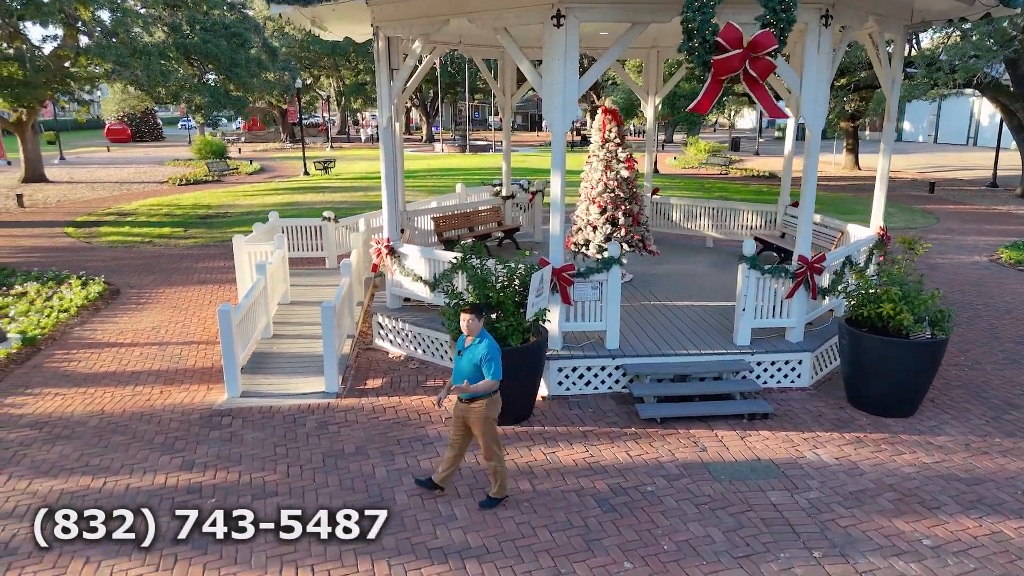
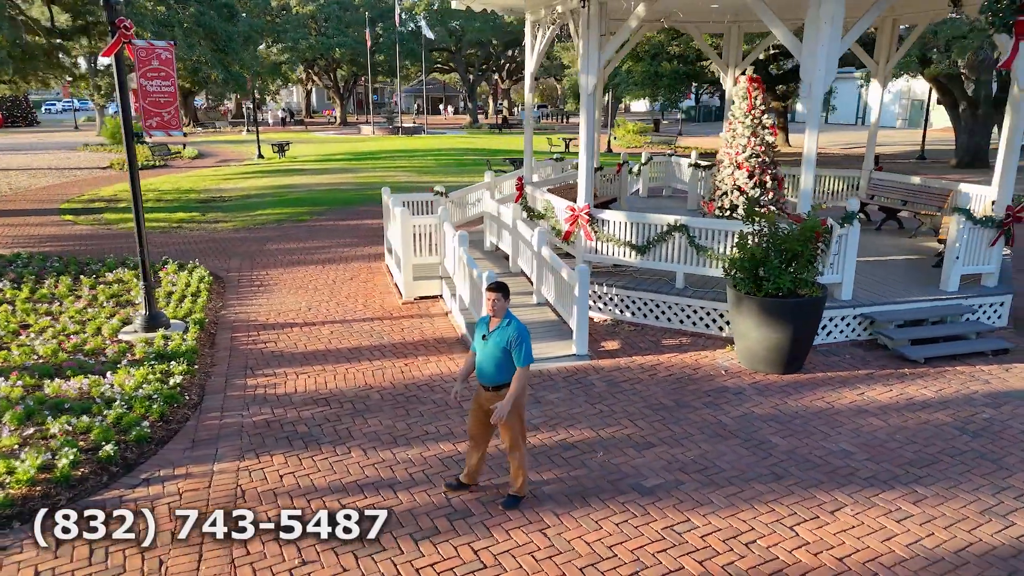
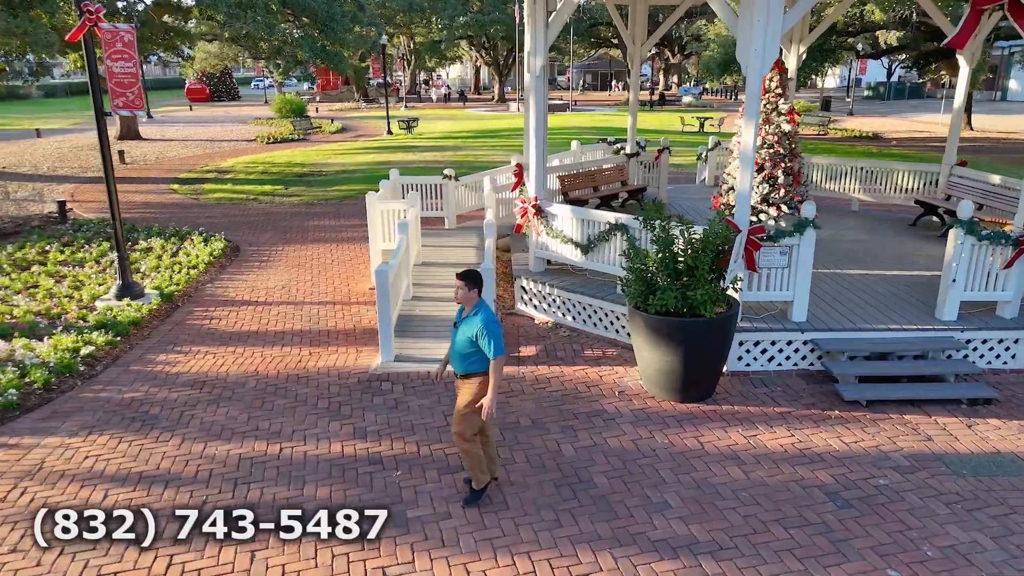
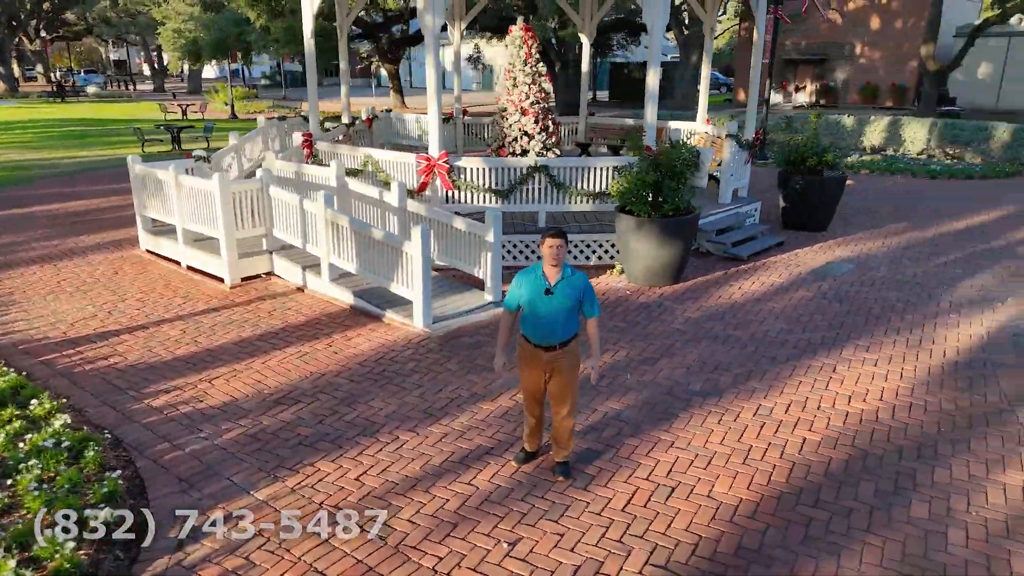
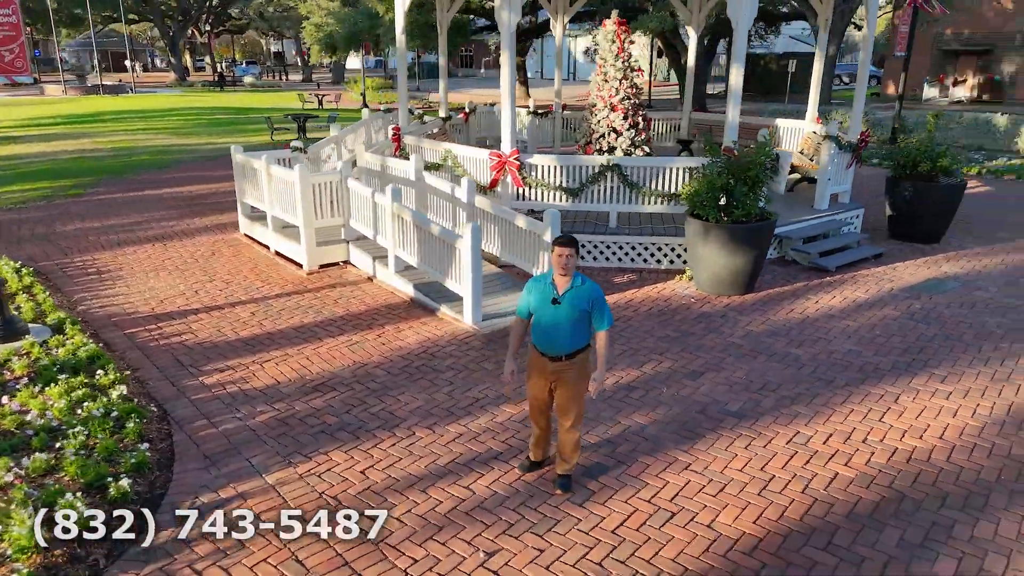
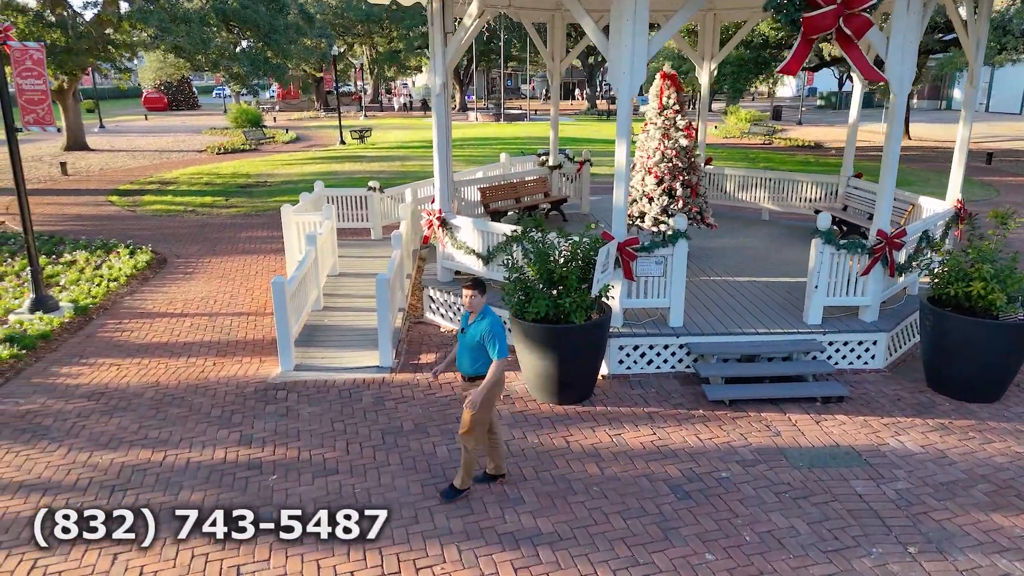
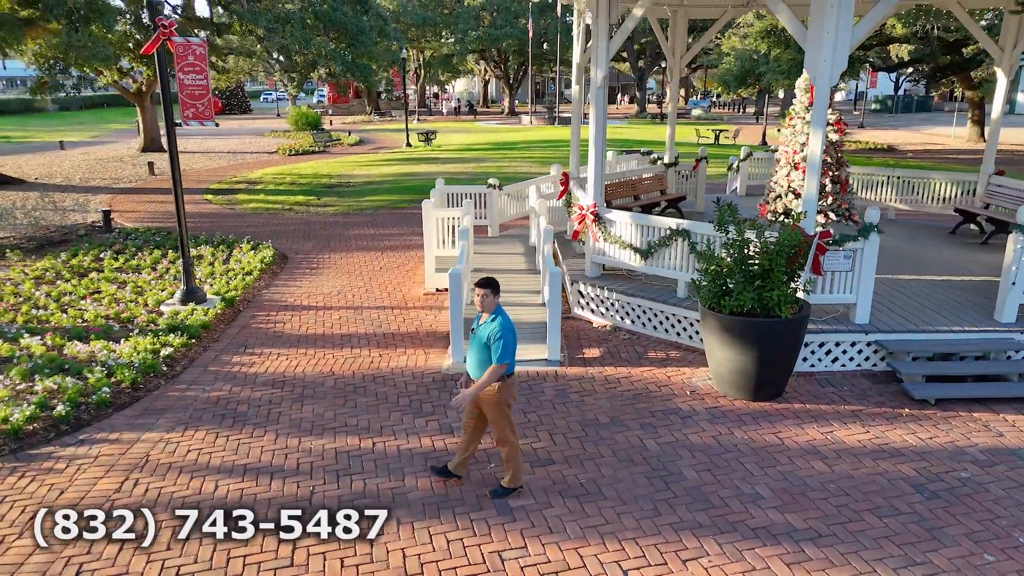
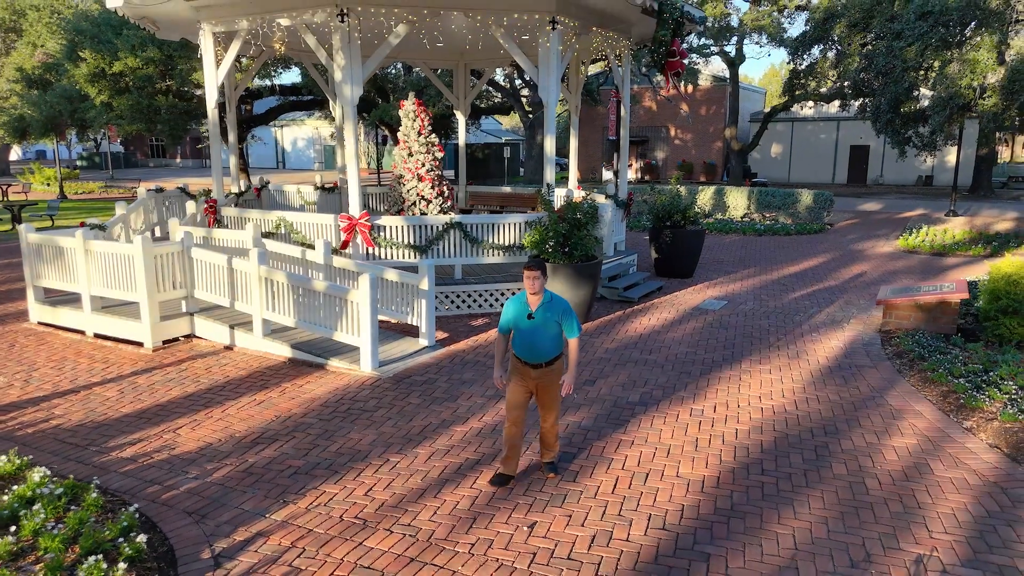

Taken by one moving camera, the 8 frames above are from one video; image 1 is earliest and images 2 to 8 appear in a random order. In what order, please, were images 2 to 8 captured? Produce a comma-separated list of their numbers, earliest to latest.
6, 3, 7, 2, 5, 4, 8
